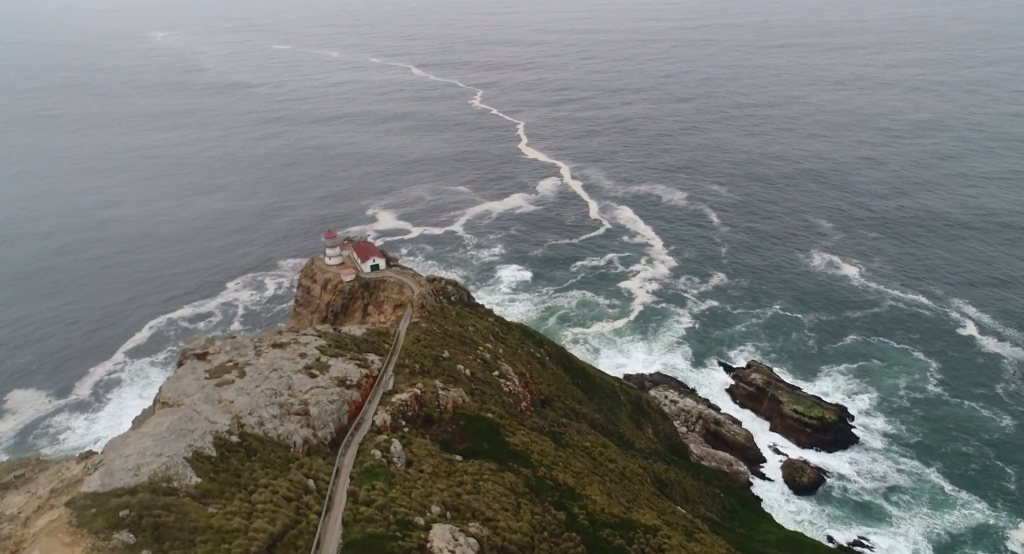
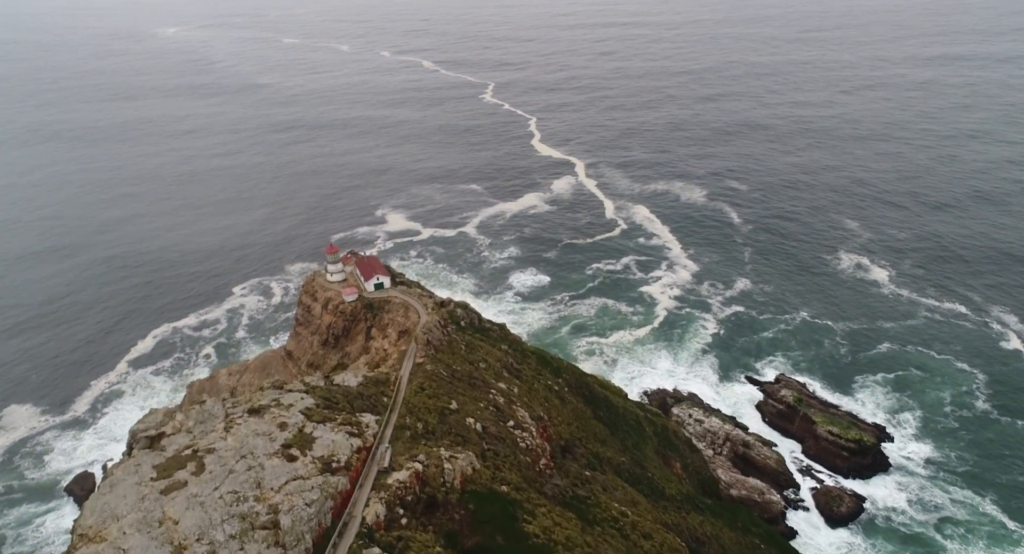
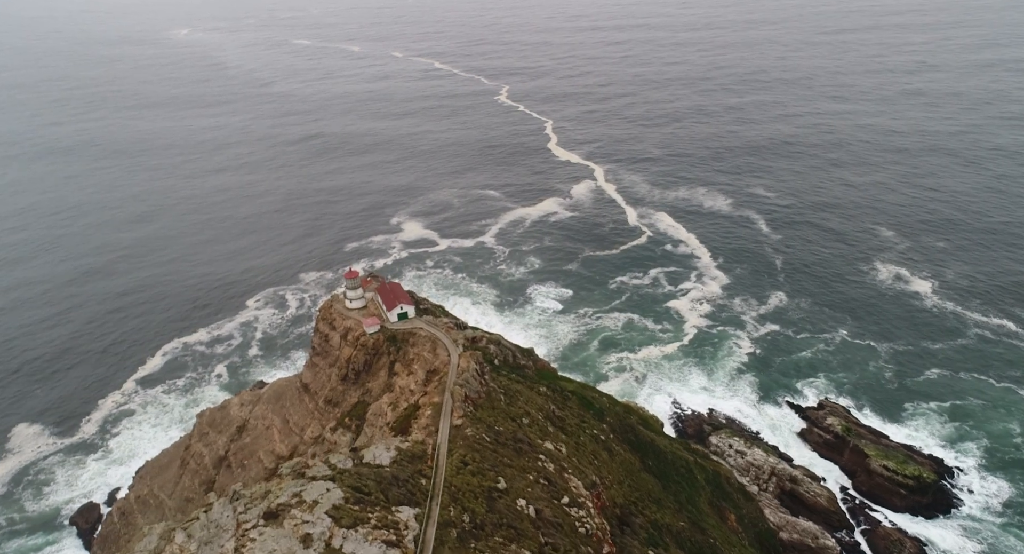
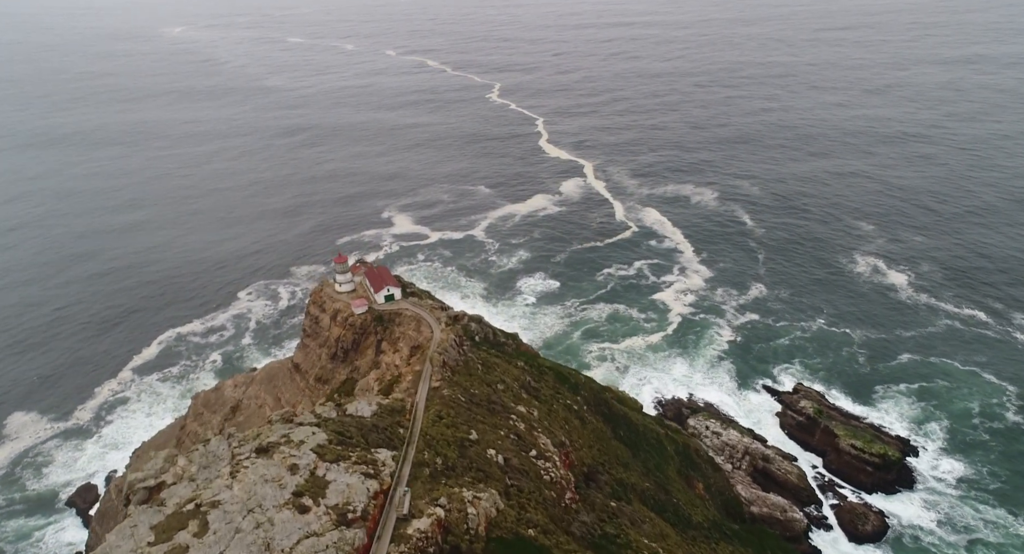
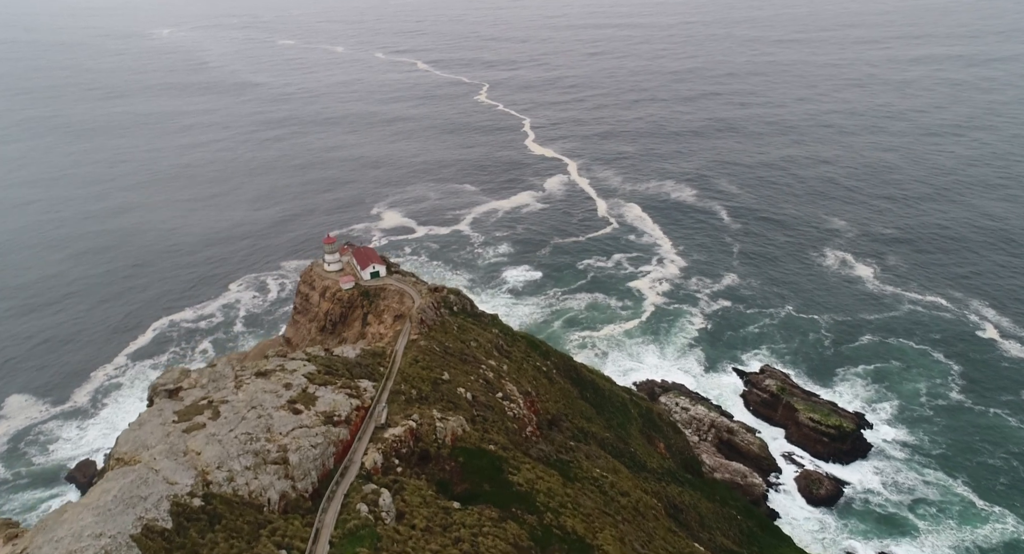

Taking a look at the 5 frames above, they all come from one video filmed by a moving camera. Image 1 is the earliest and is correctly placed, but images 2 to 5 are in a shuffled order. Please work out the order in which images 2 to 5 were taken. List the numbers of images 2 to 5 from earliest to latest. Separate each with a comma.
5, 2, 4, 3
